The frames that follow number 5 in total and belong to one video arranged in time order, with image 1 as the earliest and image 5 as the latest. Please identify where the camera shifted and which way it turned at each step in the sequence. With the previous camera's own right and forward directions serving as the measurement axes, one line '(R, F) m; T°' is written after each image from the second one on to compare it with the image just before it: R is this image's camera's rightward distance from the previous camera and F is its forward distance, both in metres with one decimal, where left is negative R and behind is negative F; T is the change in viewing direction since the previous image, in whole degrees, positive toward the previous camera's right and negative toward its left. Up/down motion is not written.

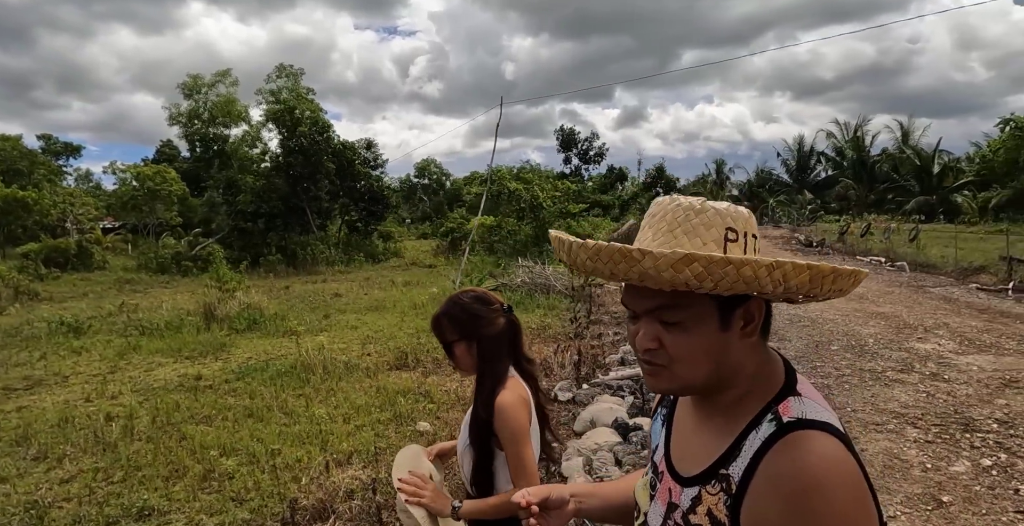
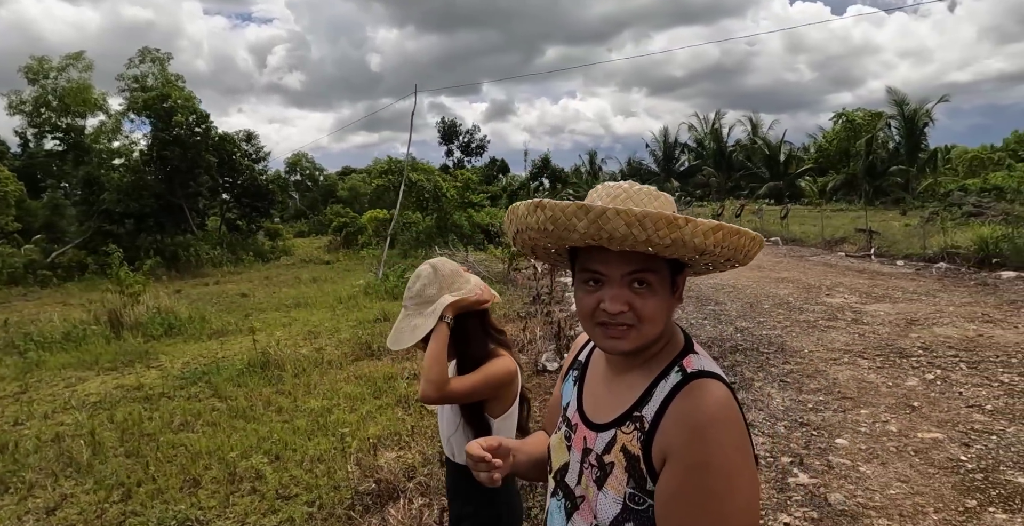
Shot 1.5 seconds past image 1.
(-0.9, -0.2) m; +12°
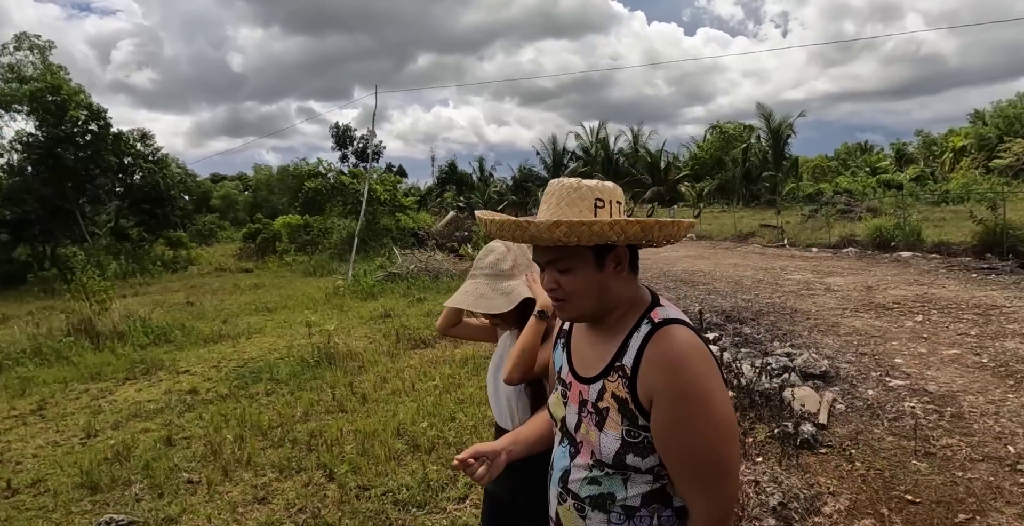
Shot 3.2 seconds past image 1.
(-1.8, -0.5) m; +12°
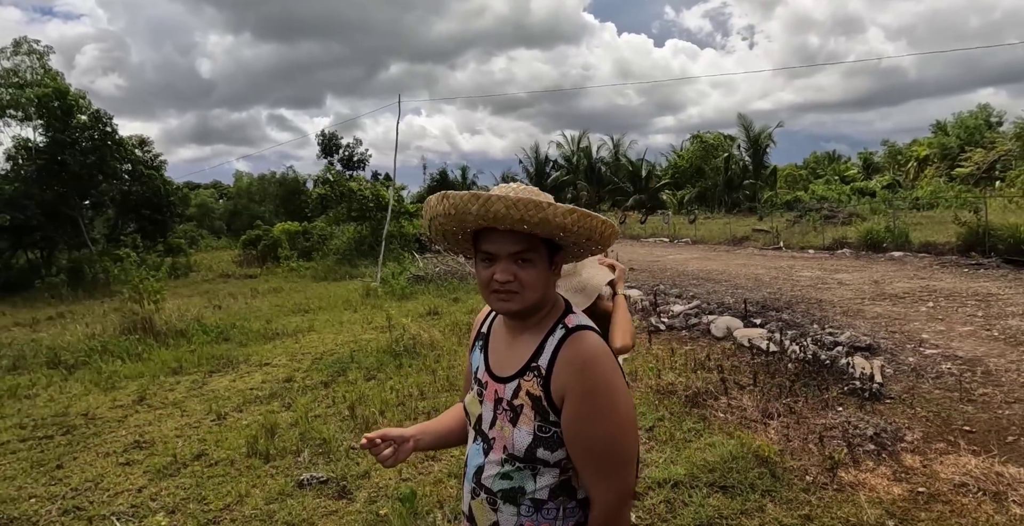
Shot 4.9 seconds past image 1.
(-1.0, -0.6) m; +3°
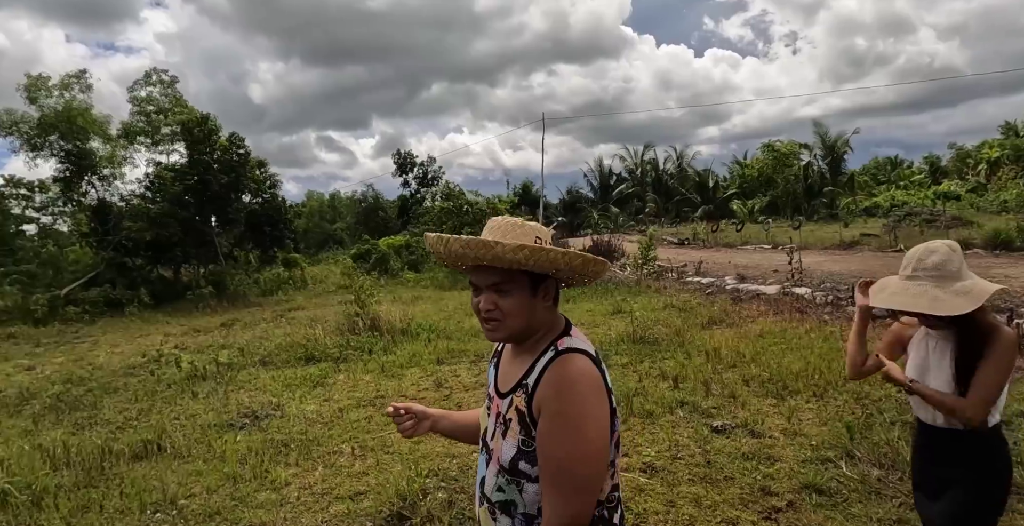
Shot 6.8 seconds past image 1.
(-2.3, -1.1) m; -3°
